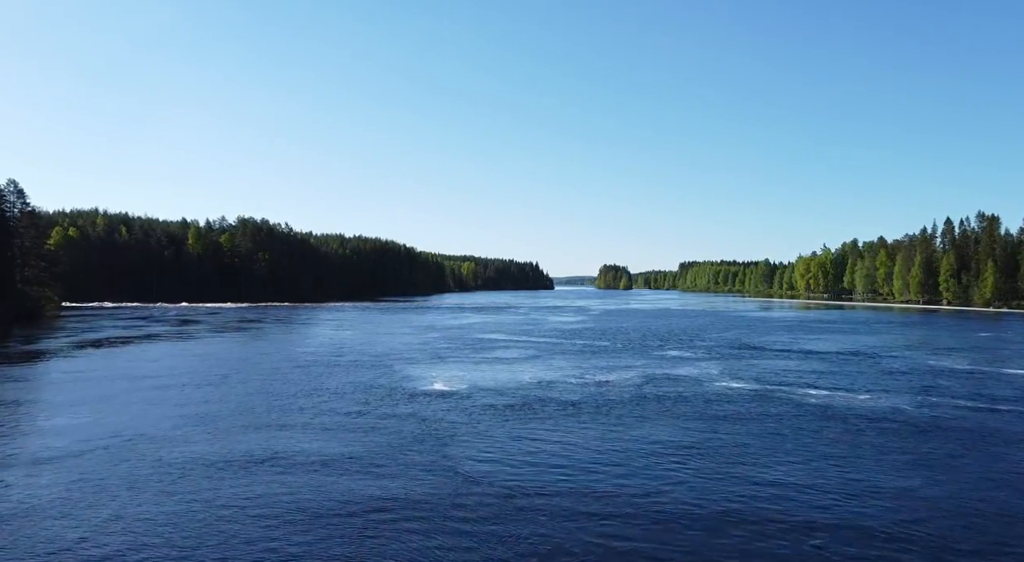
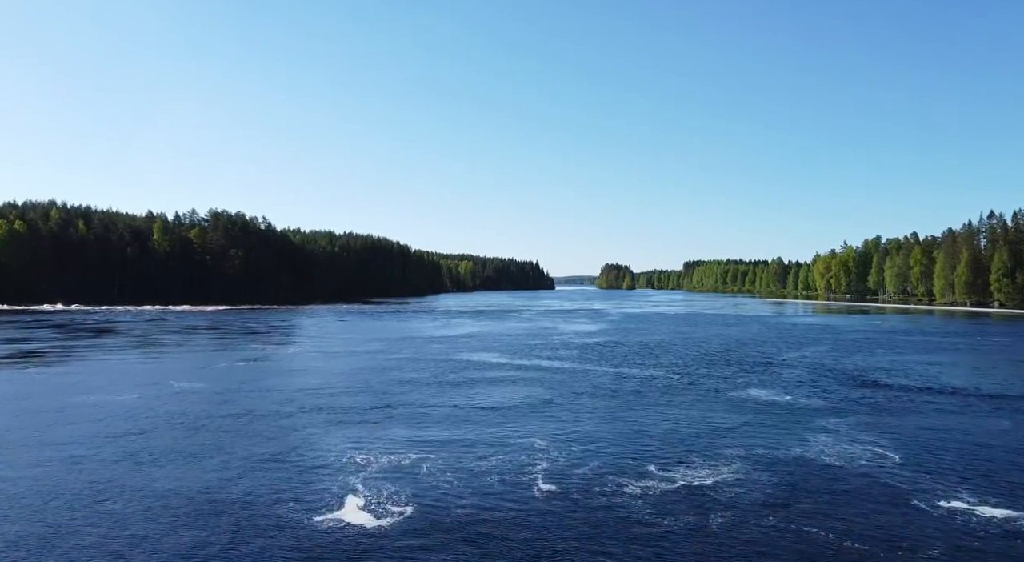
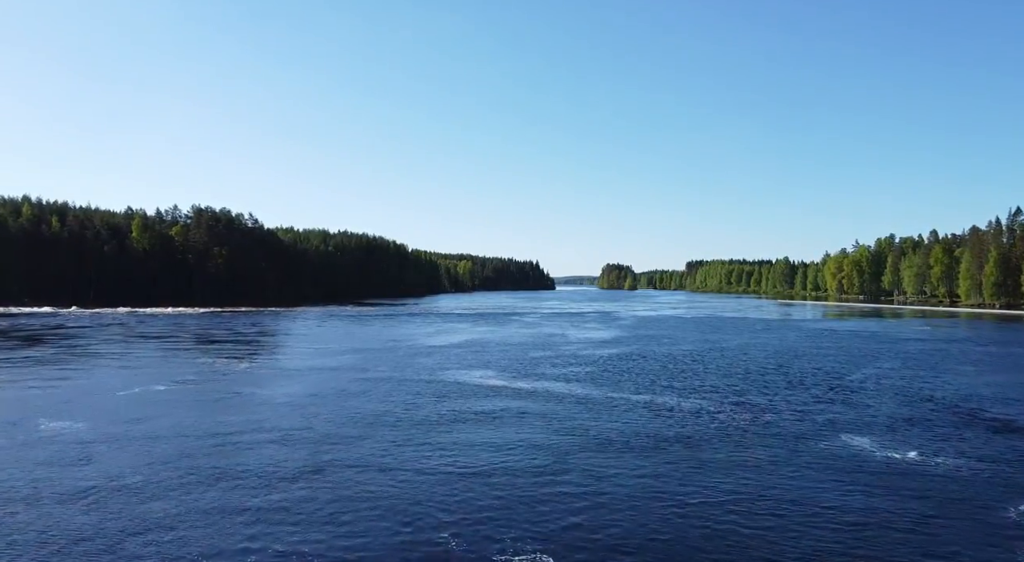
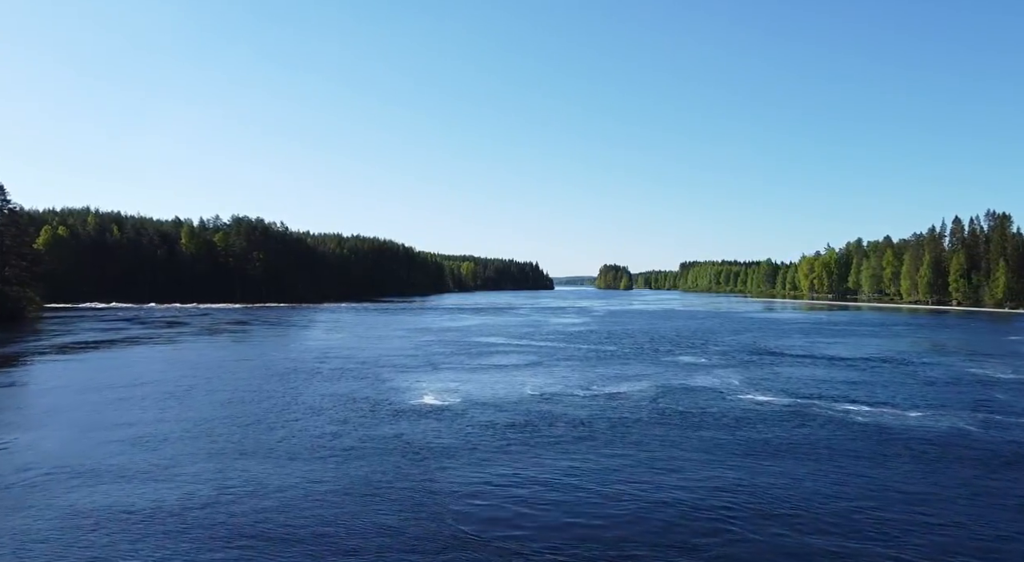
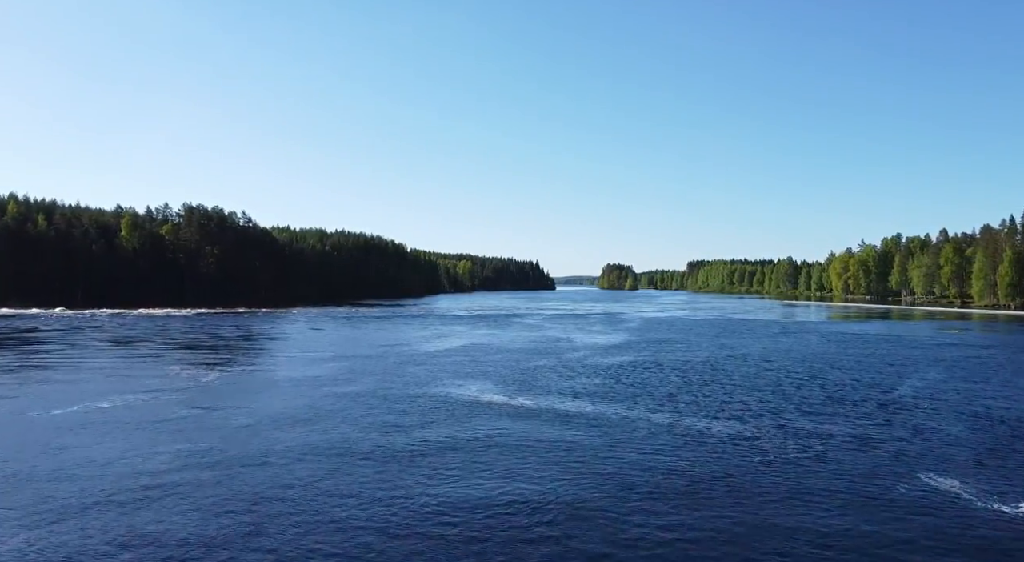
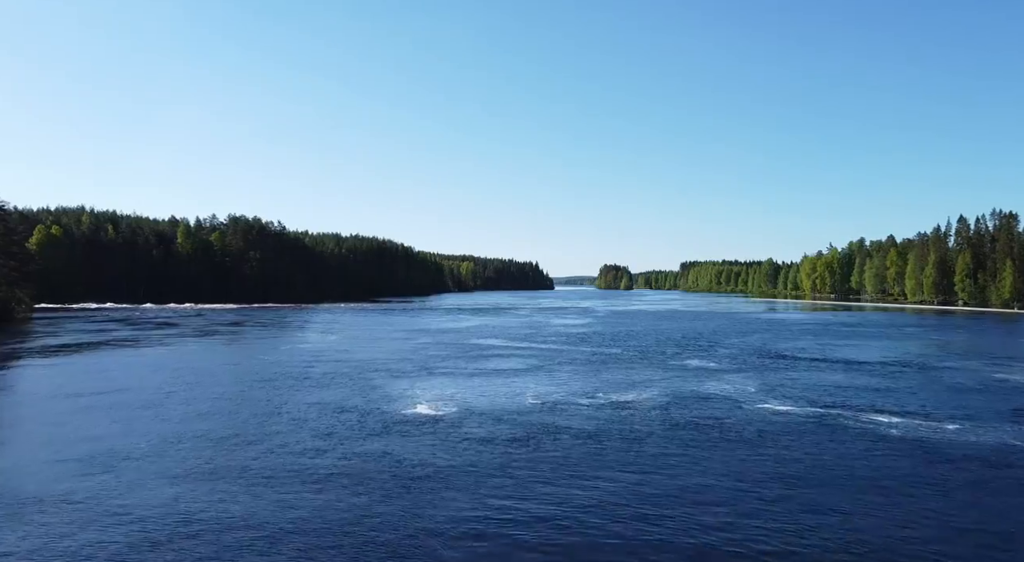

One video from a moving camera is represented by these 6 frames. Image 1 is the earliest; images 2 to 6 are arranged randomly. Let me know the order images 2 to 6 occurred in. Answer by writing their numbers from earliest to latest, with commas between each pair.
4, 6, 2, 3, 5
